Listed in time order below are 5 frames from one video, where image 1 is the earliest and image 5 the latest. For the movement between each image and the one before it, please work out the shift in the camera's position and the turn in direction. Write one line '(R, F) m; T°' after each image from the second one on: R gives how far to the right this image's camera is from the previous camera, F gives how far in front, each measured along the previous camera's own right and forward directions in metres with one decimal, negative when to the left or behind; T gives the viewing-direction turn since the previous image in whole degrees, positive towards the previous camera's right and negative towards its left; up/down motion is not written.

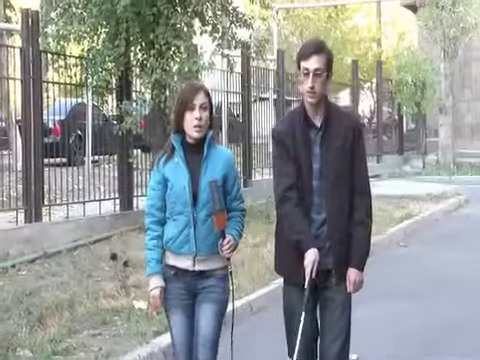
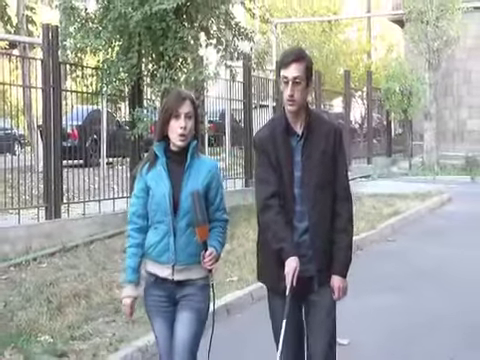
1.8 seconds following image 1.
(+0.1, -0.9) m; -1°
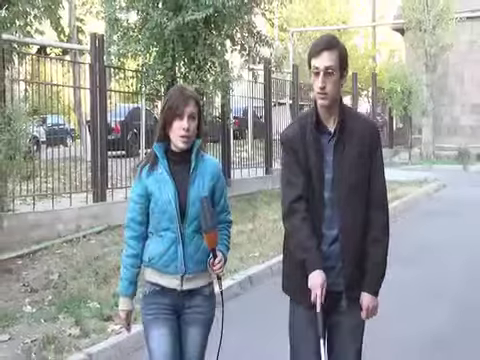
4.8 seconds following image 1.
(+0.3, -1.5) m; -3°
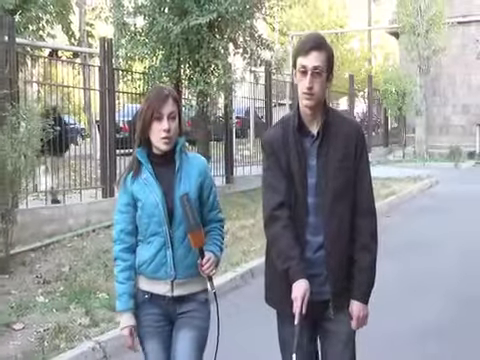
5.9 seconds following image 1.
(+0.1, -0.6) m; -1°
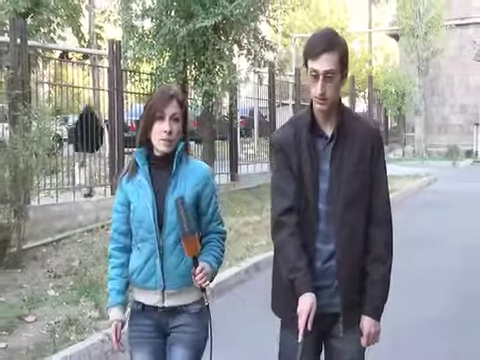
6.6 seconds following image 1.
(+0.1, -0.4) m; -1°
